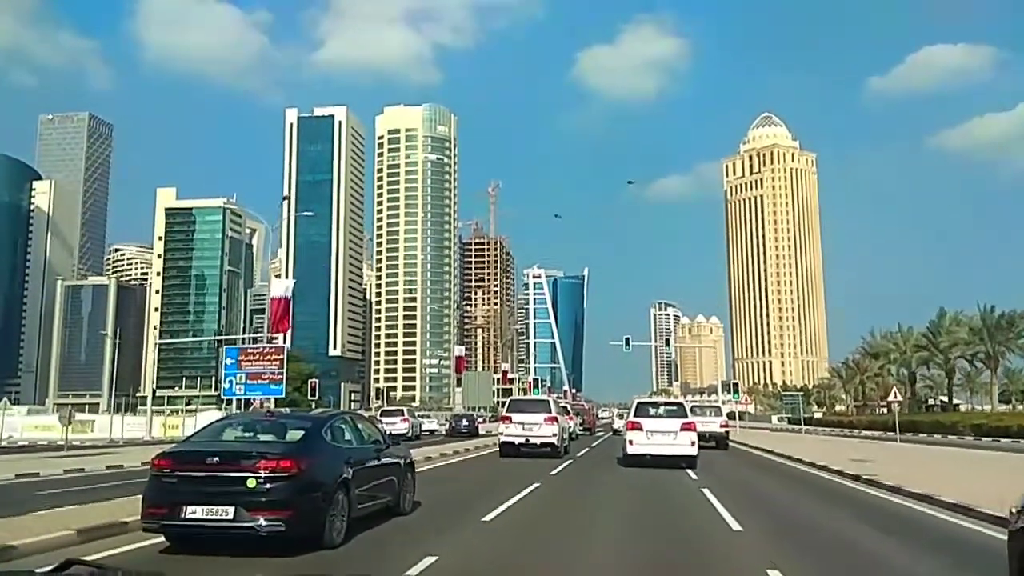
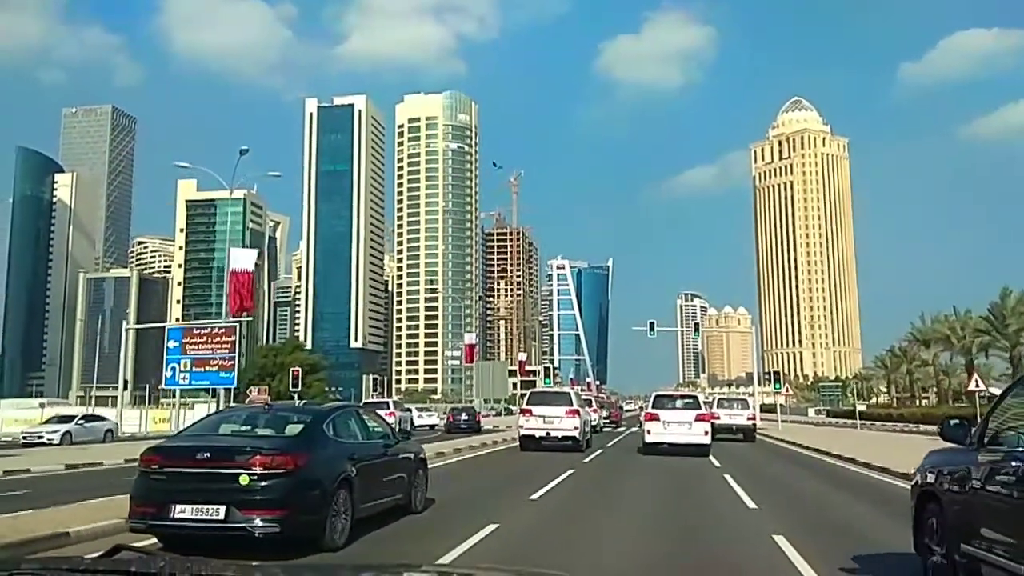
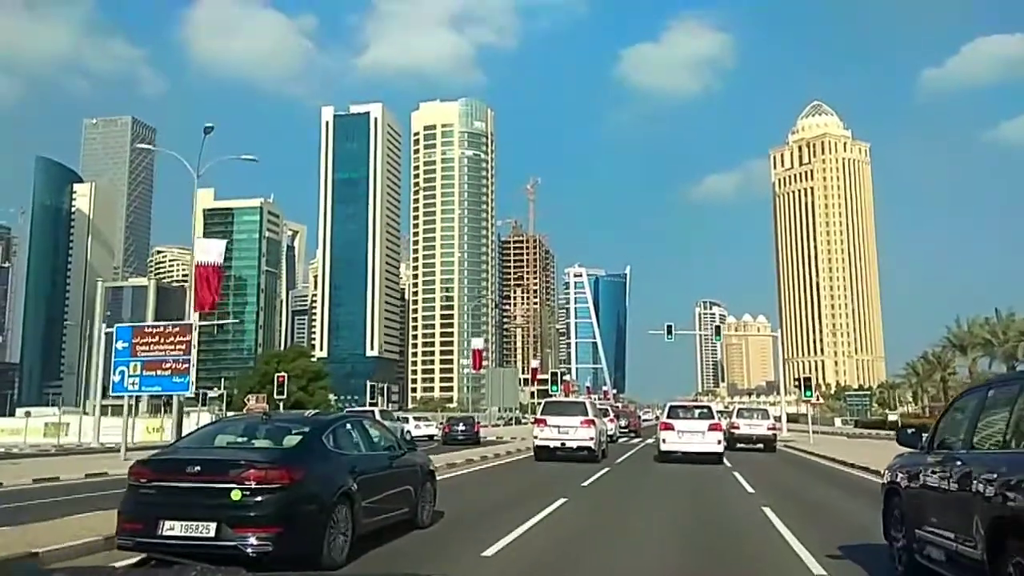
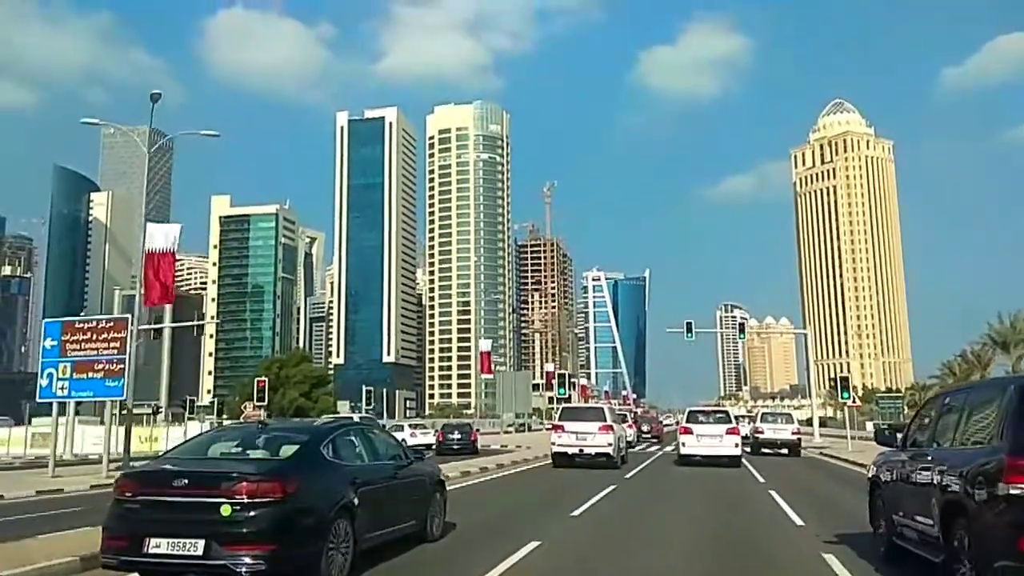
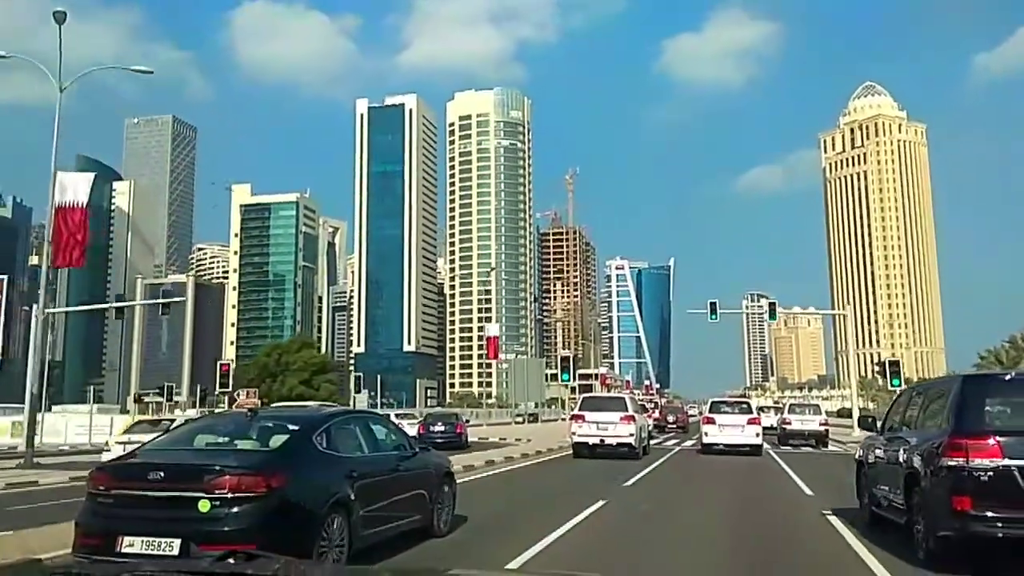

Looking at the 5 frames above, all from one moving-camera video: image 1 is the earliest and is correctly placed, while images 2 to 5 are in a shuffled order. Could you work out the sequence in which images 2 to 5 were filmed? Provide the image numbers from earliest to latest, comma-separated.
2, 3, 4, 5
